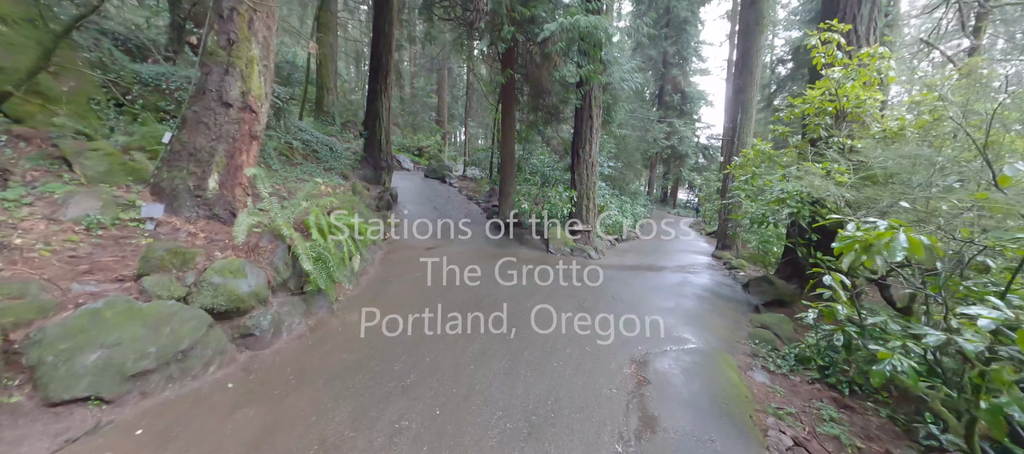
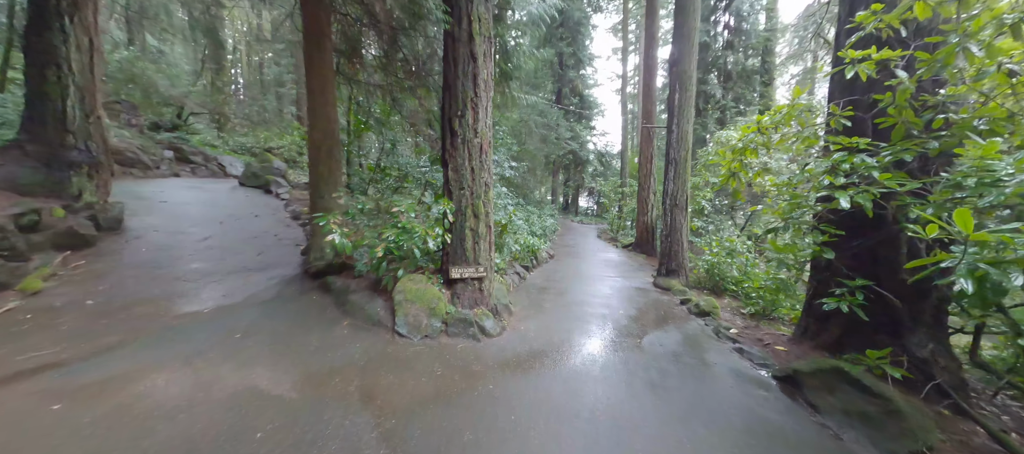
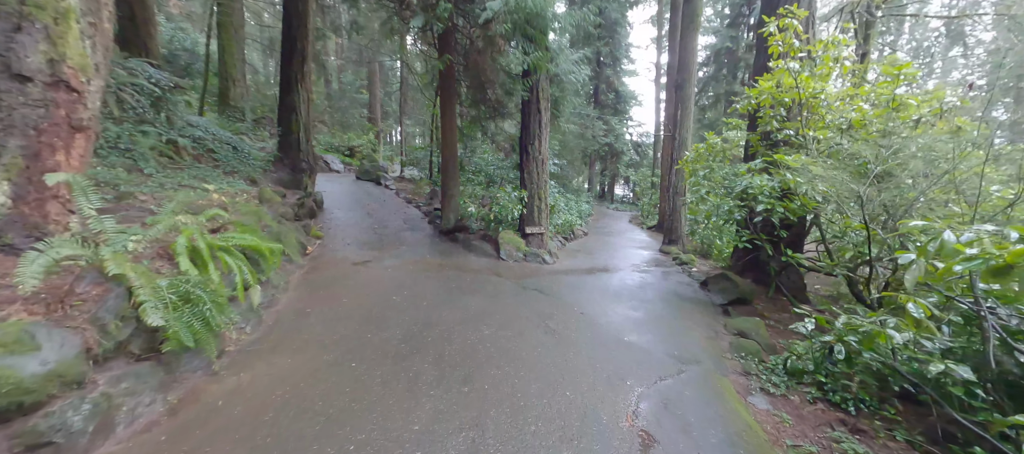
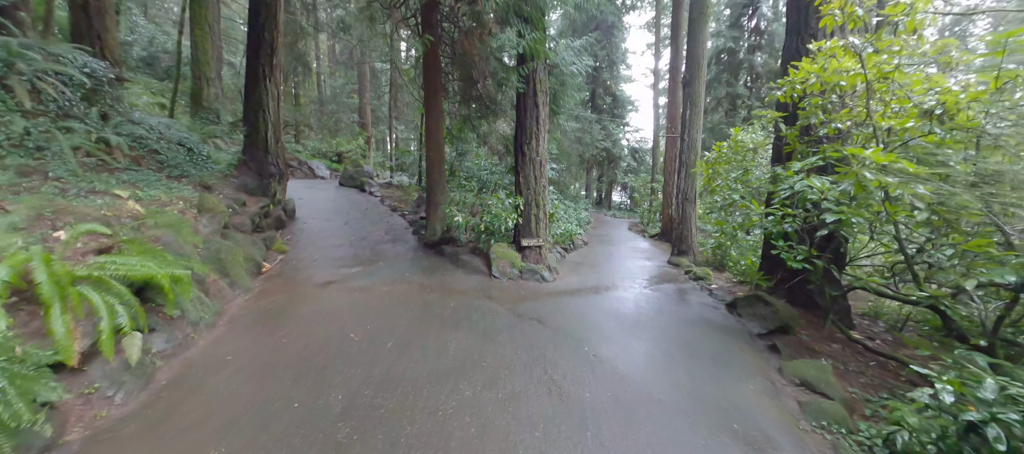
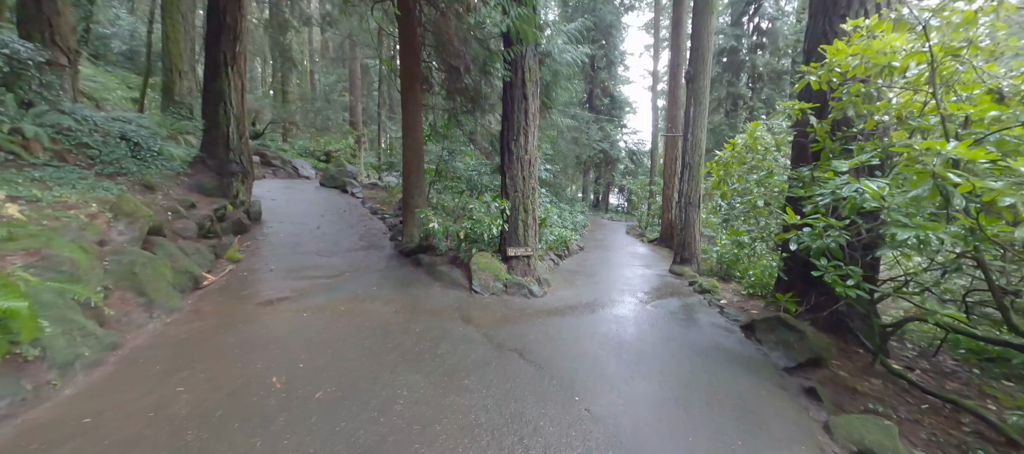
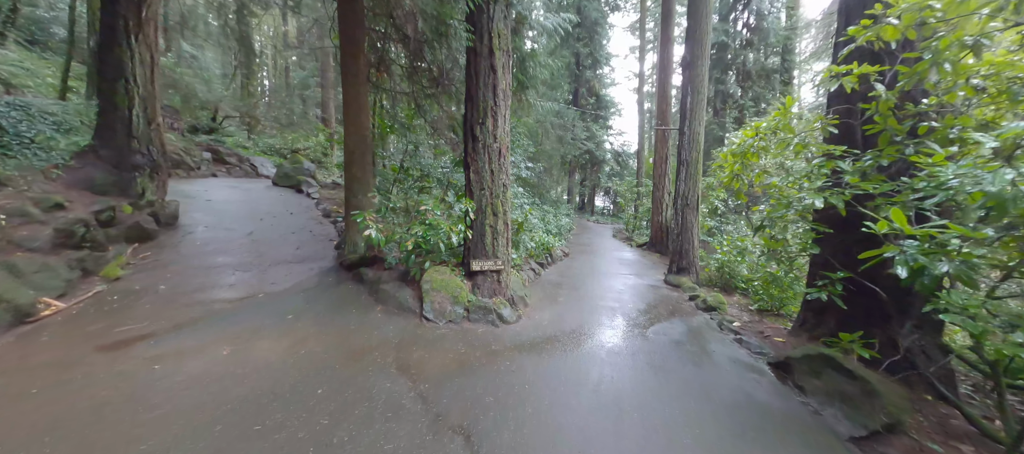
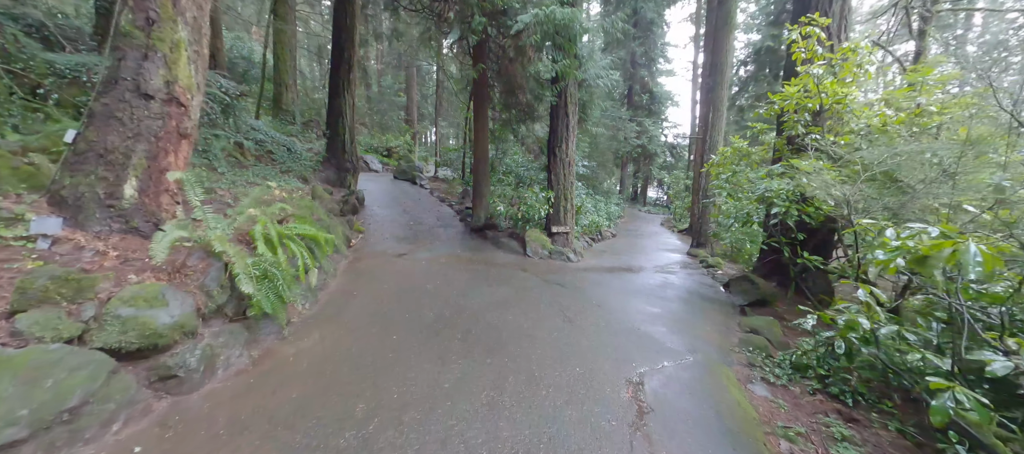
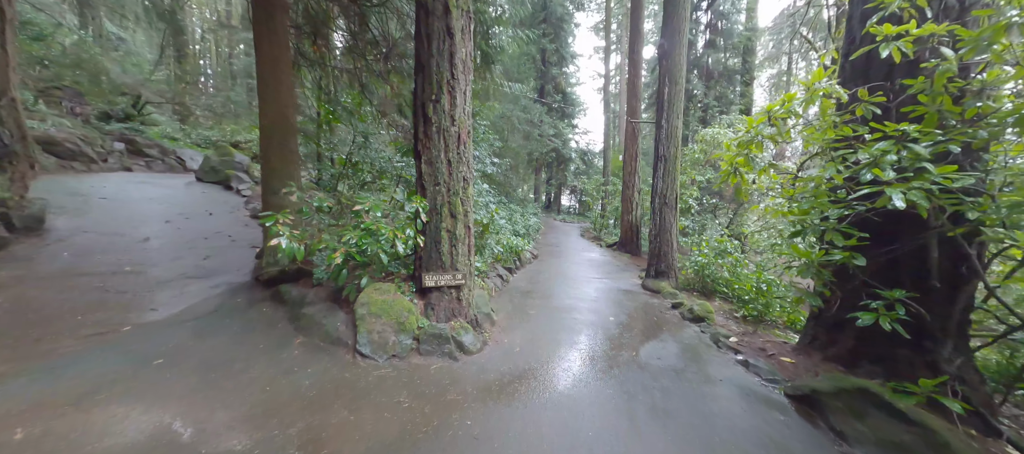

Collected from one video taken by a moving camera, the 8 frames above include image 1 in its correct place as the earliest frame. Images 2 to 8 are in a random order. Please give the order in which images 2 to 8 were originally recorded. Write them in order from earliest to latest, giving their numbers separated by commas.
7, 3, 4, 5, 6, 2, 8
